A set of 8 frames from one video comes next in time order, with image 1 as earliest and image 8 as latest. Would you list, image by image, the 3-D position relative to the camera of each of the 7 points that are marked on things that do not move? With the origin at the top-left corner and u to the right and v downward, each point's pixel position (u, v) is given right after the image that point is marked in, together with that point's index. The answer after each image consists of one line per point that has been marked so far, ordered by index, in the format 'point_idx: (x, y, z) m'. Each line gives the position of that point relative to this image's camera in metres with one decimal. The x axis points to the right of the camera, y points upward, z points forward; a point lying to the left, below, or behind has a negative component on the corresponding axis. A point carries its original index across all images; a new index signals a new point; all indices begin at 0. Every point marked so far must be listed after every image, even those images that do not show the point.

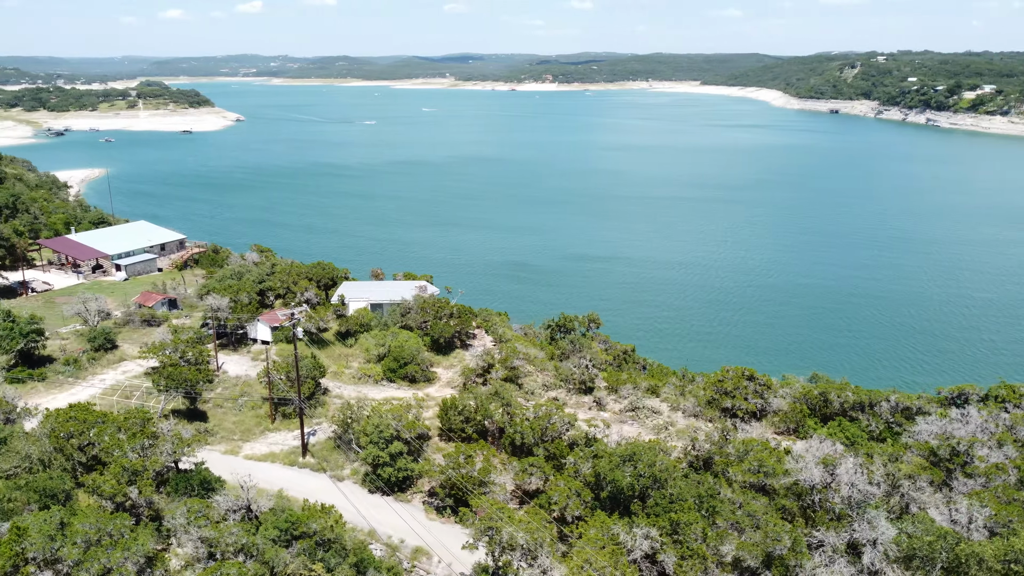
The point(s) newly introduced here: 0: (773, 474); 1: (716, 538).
0: (+6.4, -4.5, +19.5) m
1: (+4.4, -5.5, +18.0) m
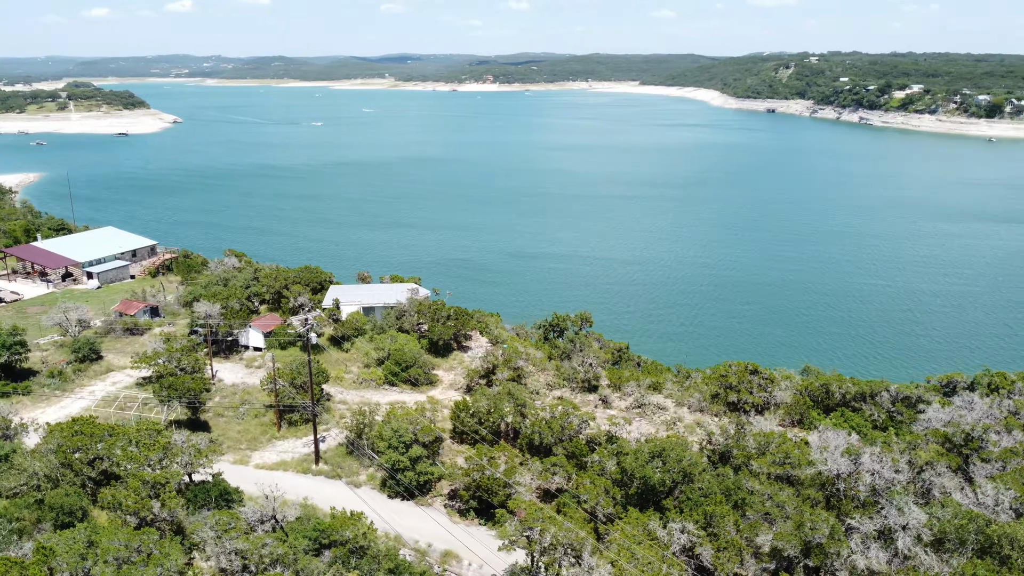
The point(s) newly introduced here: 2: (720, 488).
0: (+7.2, -4.4, +20.0) m
1: (+5.3, -5.4, +18.4) m
2: (+5.2, -4.9, +19.8) m
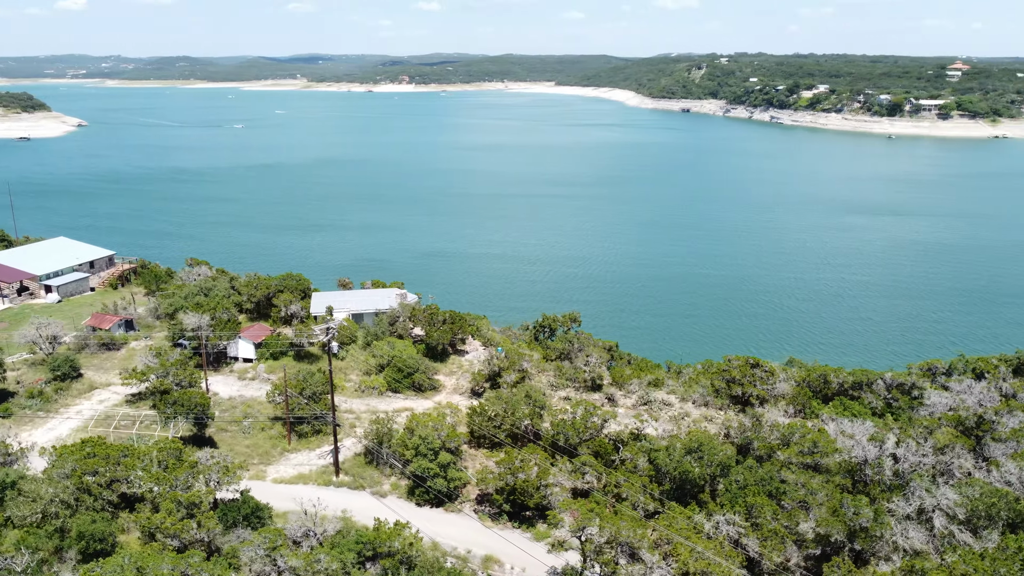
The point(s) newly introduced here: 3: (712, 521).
0: (+8.1, -4.2, +20.8) m
1: (+6.5, -5.4, +19.0) m
2: (+6.2, -4.8, +20.4) m
3: (+4.7, -5.5, +19.2) m
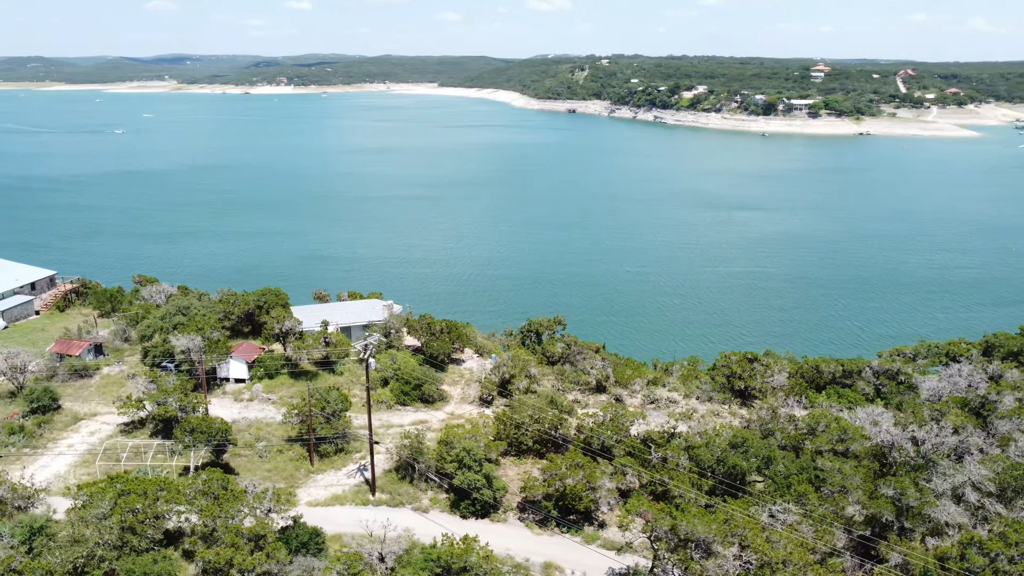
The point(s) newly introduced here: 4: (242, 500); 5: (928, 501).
0: (+9.4, -4.1, +22.2) m
1: (+8.0, -5.3, +20.2) m
2: (+7.6, -4.8, +21.5) m
3: (+6.3, -5.5, +20.1) m
4: (-6.4, -5.0, +19.5) m
5: (+10.1, -5.2, +19.6) m
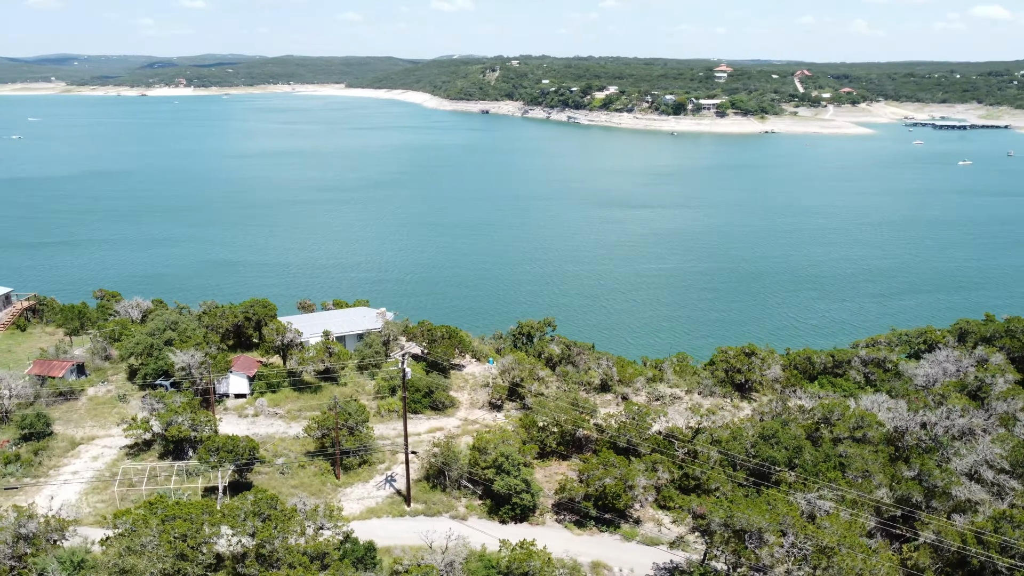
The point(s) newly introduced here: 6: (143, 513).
0: (+10.3, -4.0, +23.4) m
1: (+9.2, -5.2, +21.3) m
2: (+8.6, -4.7, +22.6) m
3: (+7.5, -5.4, +21.0) m
4: (-5.1, -5.3, +19.0) m
5: (+11.3, -5.0, +20.9) m
6: (-8.6, -5.2, +19.0) m
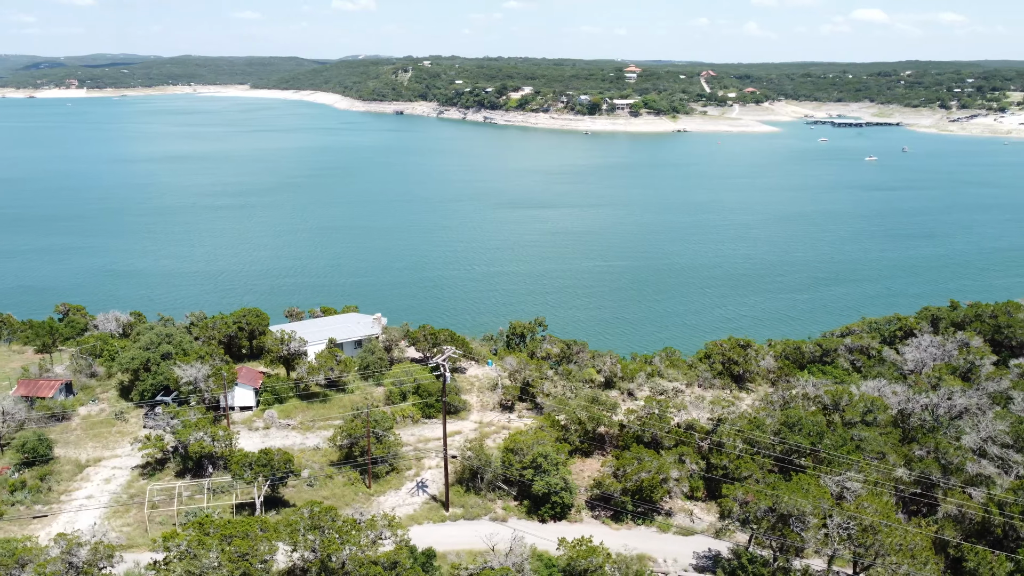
0: (+11.1, -3.7, +24.8) m
1: (+10.3, -4.9, +22.5) m
2: (+9.5, -4.4, +23.7) m
3: (+8.6, -5.2, +22.0) m
4: (-3.7, -5.5, +18.7) m
5: (+12.4, -4.7, +22.4) m
6: (-7.2, -5.5, +18.3) m
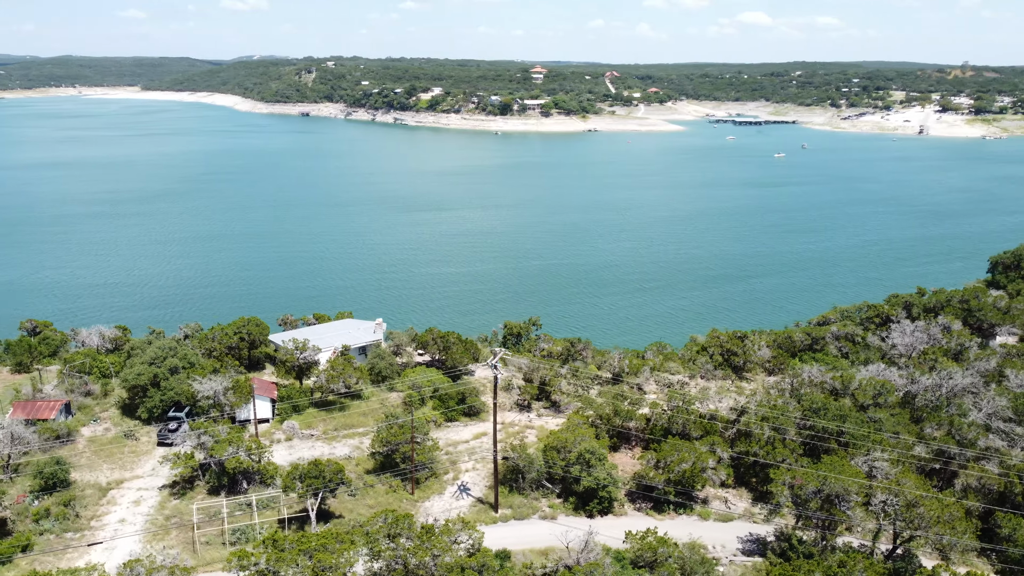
0: (+12.0, -3.4, +26.3) m
1: (+11.5, -4.6, +23.9) m
2: (+10.6, -4.1, +25.0) m
3: (+9.9, -4.9, +23.2) m
4: (-1.9, -5.6, +18.6) m
5: (+13.6, -4.3, +24.1) m
6: (-5.4, -5.7, +17.8) m
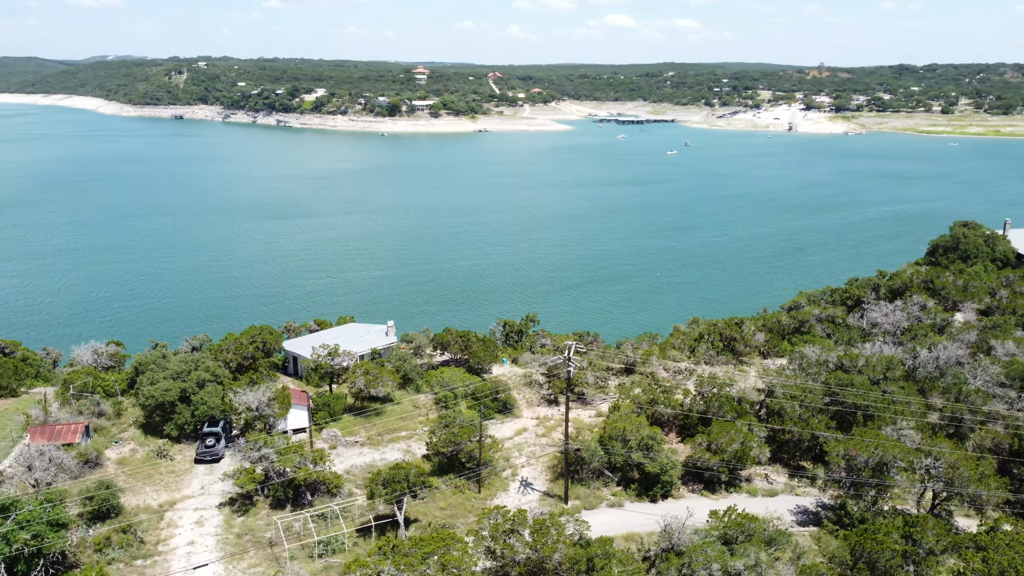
0: (+13.1, -2.8, +28.3) m
1: (+13.0, -4.0, +26.0) m
2: (+11.9, -3.6, +26.9) m
3: (+11.6, -4.4, +25.1) m
4: (+0.6, -5.5, +18.7) m
5: (+15.1, -3.6, +26.4) m
6: (-2.7, -5.7, +17.4) m
